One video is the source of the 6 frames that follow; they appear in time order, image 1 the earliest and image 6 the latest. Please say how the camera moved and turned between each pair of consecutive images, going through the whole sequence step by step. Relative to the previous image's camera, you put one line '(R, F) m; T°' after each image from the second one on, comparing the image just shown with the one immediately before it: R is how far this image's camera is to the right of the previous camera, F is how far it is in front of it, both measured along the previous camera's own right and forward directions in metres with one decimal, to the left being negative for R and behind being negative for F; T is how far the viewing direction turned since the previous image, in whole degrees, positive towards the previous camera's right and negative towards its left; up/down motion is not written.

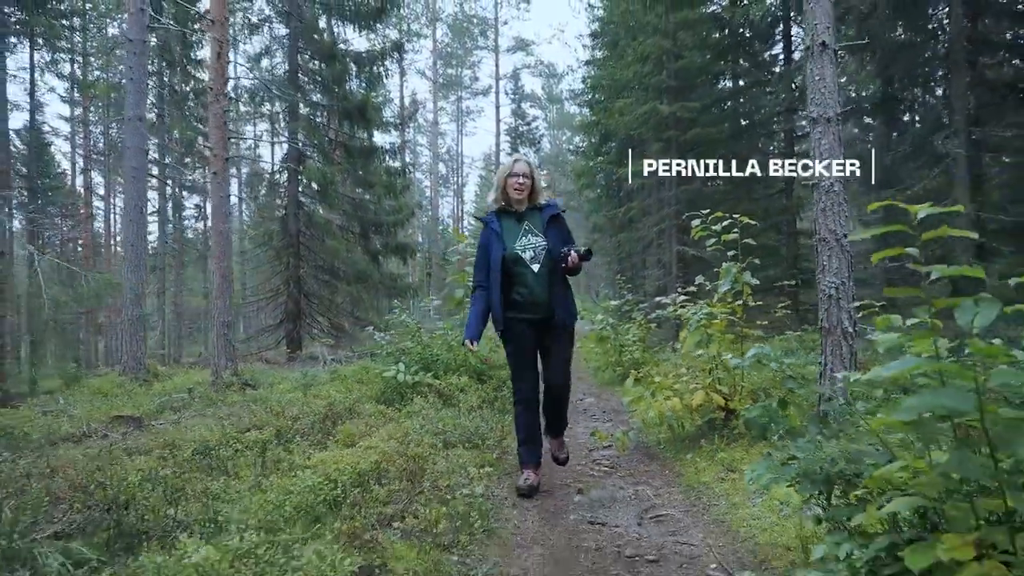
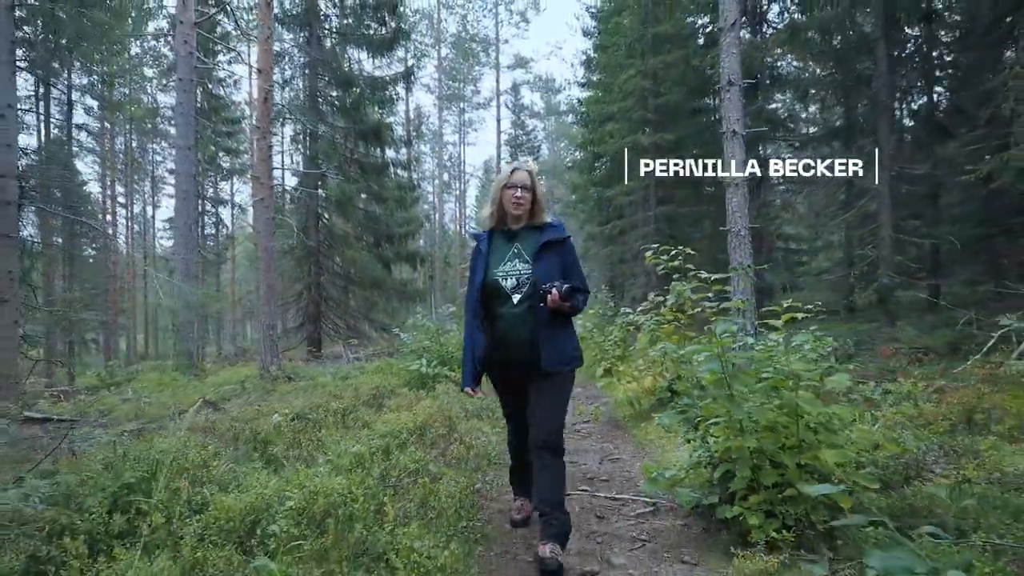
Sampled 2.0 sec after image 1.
(0.0, -1.7) m; 0°
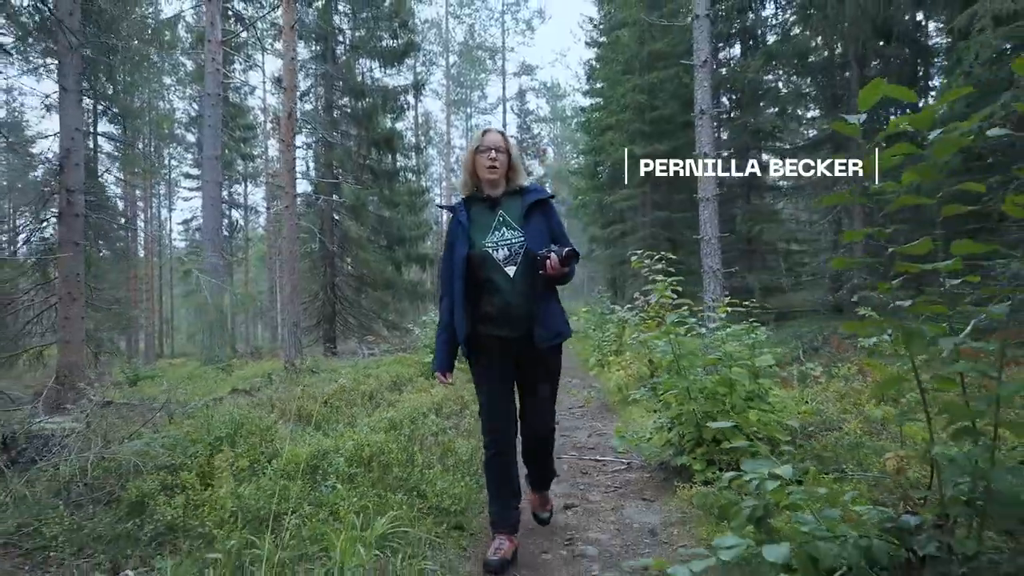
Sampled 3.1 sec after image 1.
(0.0, -0.9) m; 0°
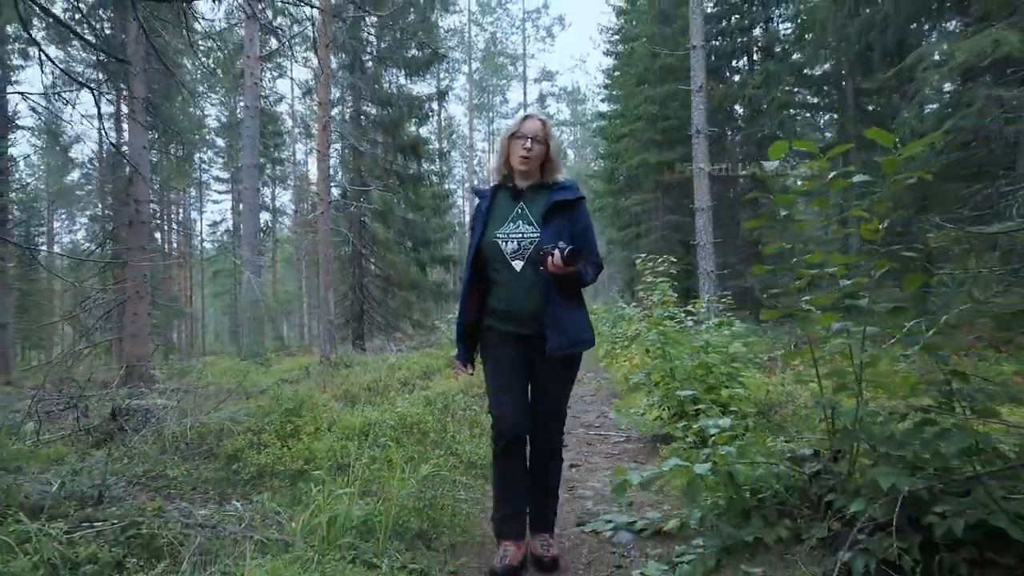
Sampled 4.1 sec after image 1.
(0.0, -0.9) m; -1°
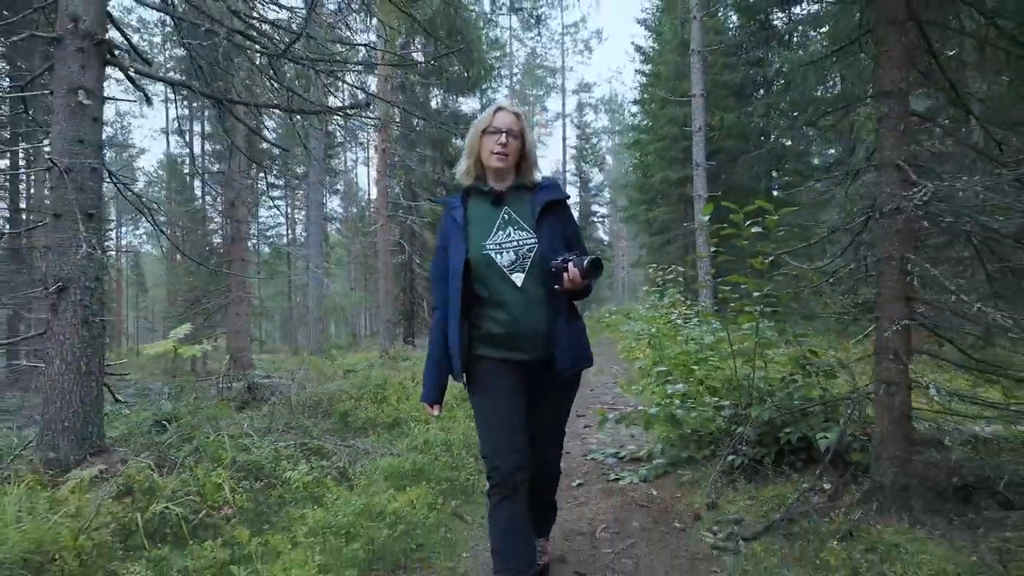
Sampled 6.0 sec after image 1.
(+0.1, -1.7) m; -3°
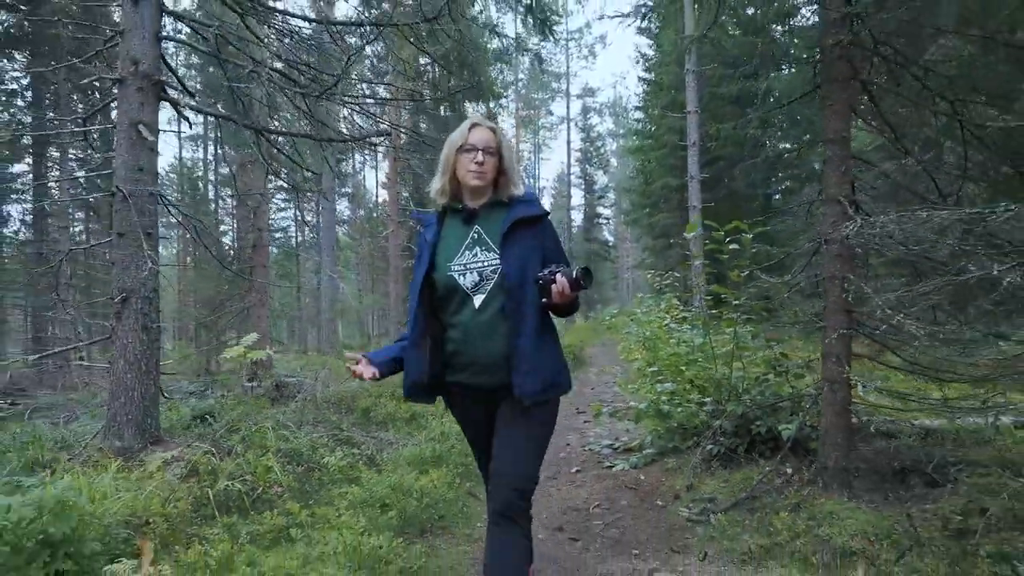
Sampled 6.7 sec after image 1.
(0.0, -0.6) m; 0°
